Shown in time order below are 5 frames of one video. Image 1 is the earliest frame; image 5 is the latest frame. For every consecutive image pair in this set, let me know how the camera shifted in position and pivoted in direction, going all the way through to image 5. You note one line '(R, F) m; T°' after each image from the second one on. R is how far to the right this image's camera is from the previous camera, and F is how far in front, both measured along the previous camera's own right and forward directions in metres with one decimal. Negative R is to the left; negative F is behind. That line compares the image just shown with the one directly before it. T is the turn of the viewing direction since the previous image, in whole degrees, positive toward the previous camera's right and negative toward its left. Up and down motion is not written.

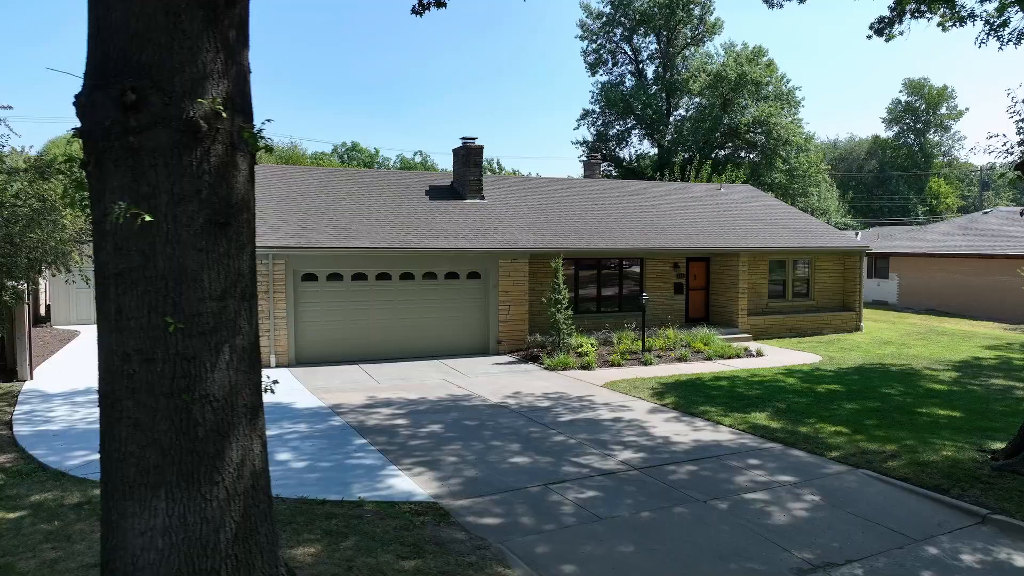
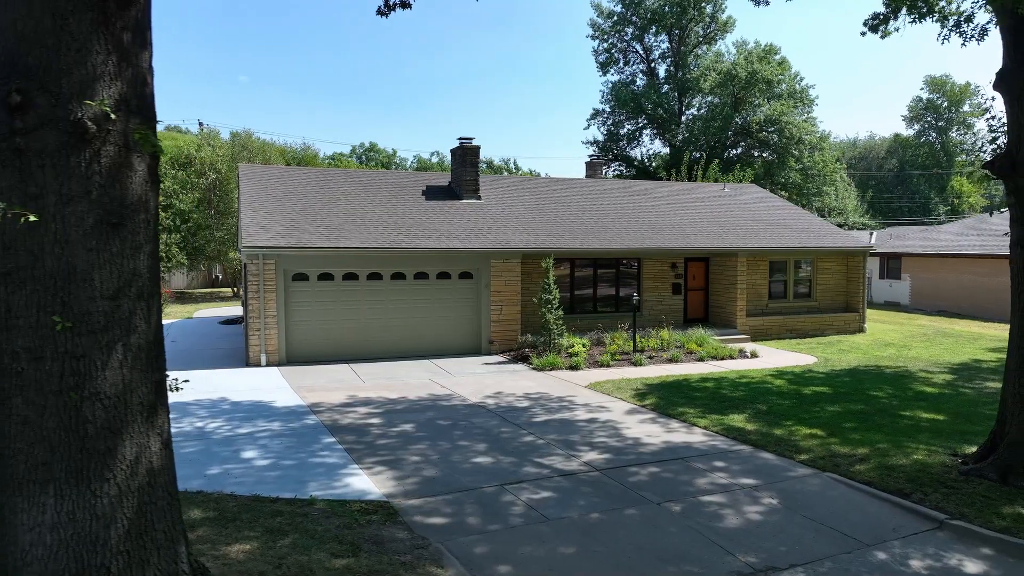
(+0.6, 0.0) m; -2°
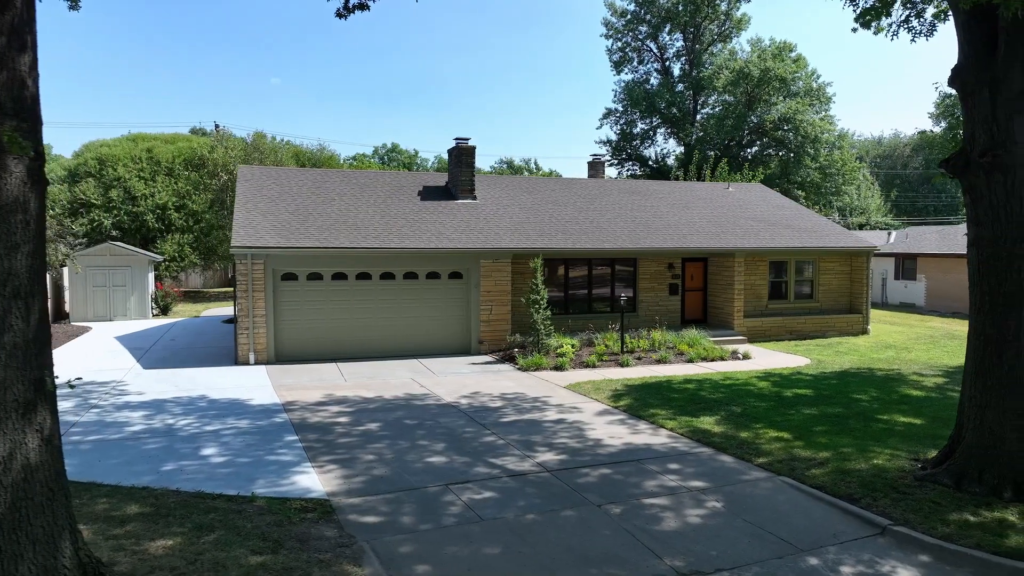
(+0.7, 0.0) m; -2°
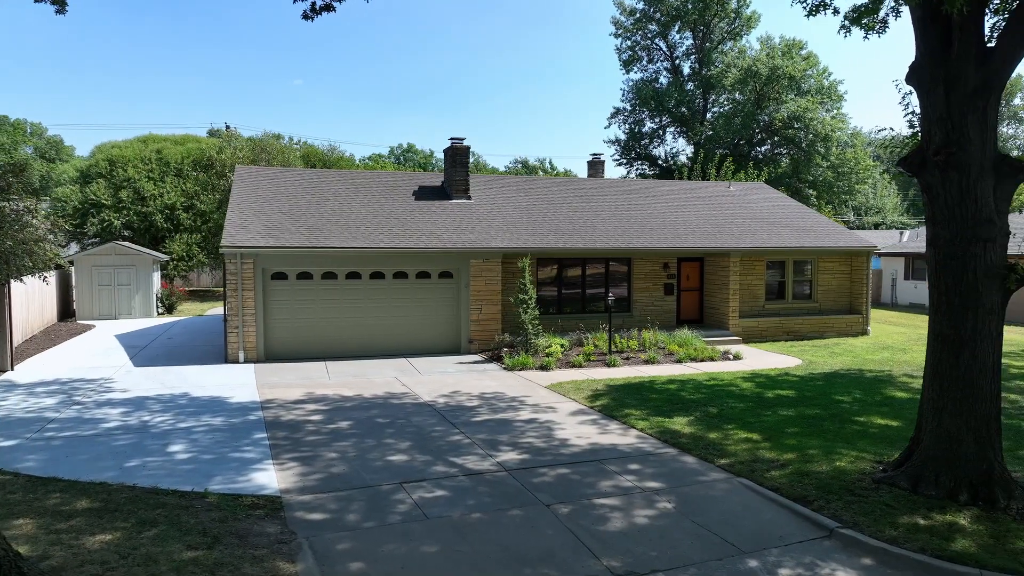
(+0.6, 0.0) m; -1°
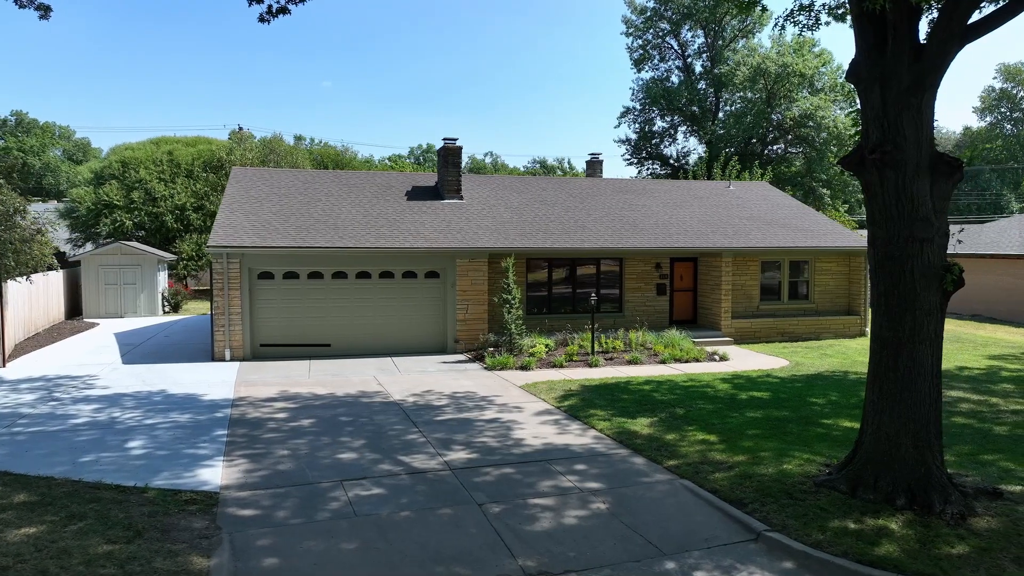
(+0.8, 0.0) m; -2°
